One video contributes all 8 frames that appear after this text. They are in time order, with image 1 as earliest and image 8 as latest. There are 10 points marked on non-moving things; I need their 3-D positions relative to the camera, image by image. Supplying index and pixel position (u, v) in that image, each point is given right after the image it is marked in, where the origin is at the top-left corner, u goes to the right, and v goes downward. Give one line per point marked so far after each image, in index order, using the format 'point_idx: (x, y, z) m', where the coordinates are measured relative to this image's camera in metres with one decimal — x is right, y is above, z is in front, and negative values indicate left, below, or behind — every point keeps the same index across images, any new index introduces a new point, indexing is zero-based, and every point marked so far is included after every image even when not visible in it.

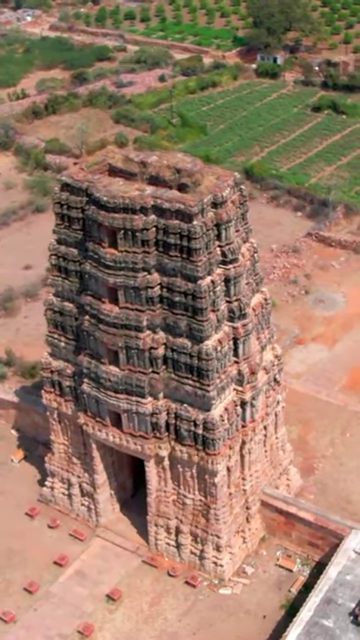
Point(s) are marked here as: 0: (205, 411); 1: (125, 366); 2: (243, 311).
0: (+0.5, -2.0, +19.5) m
1: (-1.2, -1.0, +19.8) m
2: (+1.4, +0.2, +19.3) m
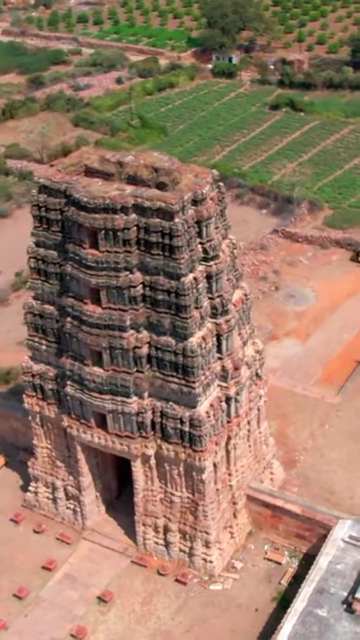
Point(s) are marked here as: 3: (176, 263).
0: (+0.2, -2.0, +19.6) m
1: (-1.6, -1.0, +19.8) m
2: (+1.0, +0.3, +19.4) m
3: (-0.1, +1.2, +18.2) m
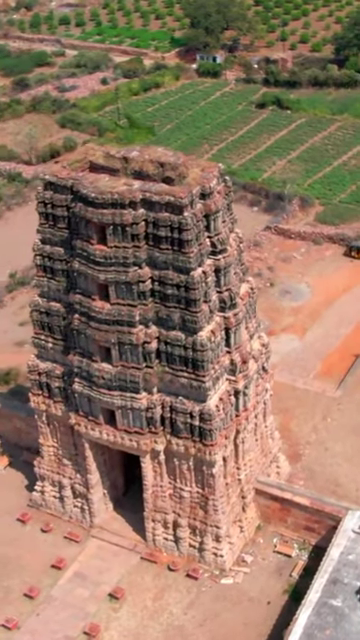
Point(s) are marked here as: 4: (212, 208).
0: (+0.5, -1.8, +19.6) m
1: (-1.4, -0.9, +19.8) m
2: (+1.2, +0.4, +19.5) m
3: (+0.1, +1.3, +18.2) m
4: (+0.7, +2.4, +18.4) m
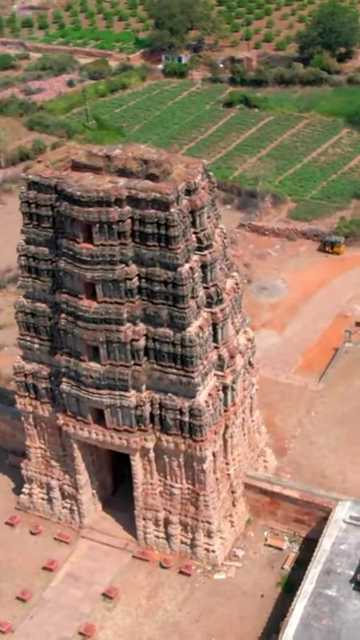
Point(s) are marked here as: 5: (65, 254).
0: (+0.2, -1.8, +19.6) m
1: (-1.7, -0.9, +19.8) m
2: (+0.9, +0.5, +19.5) m
3: (-0.1, +1.4, +18.3) m
4: (+0.4, +2.4, +18.5) m
5: (-2.5, +1.4, +19.1) m
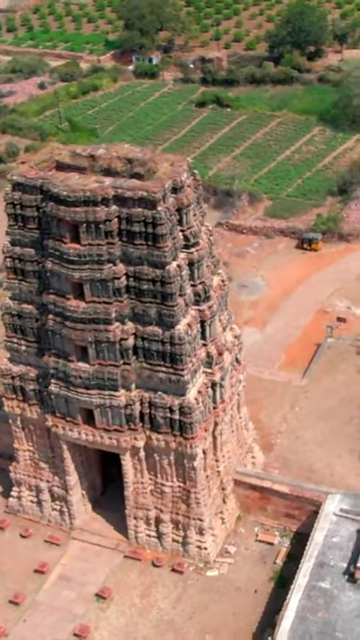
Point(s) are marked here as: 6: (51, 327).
0: (0.0, -1.7, +19.7) m
1: (-1.9, -0.9, +19.7) m
2: (+0.6, +0.6, +19.6) m
3: (-0.4, +1.4, +18.3) m
4: (+0.1, +2.5, +18.5) m
5: (-2.8, +1.4, +19.1) m
6: (-2.9, -0.2, +19.8) m
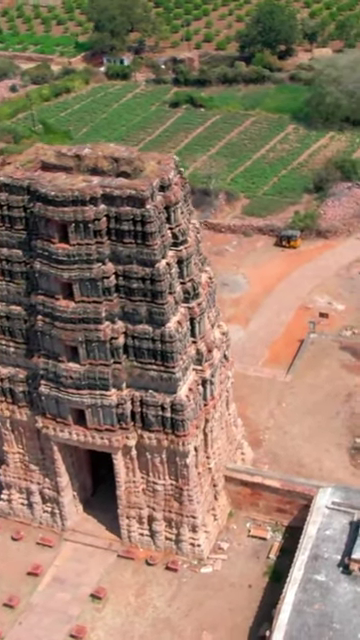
0: (-0.2, -1.7, +19.7) m
1: (-2.1, -0.9, +19.7) m
2: (+0.4, +0.7, +19.6) m
3: (-0.6, +1.5, +18.3) m
4: (-0.2, +2.5, +18.6) m
5: (-3.0, +1.4, +19.0) m
6: (-3.1, -0.2, +19.7) m
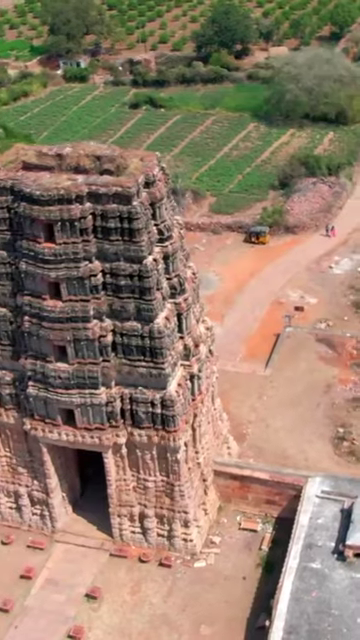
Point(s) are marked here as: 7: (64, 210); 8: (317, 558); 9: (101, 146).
0: (-0.4, -1.6, +19.8) m
1: (-2.4, -0.9, +19.7) m
2: (+0.1, +0.8, +19.7) m
3: (-0.9, +1.5, +18.4) m
4: (-0.5, +2.6, +18.6) m
5: (-3.3, +1.4, +19.0) m
6: (-3.4, -0.2, +19.6) m
7: (-2.4, +2.3, +18.1) m
8: (+3.0, -5.3, +19.5) m
9: (-1.7, +3.8, +19.4) m
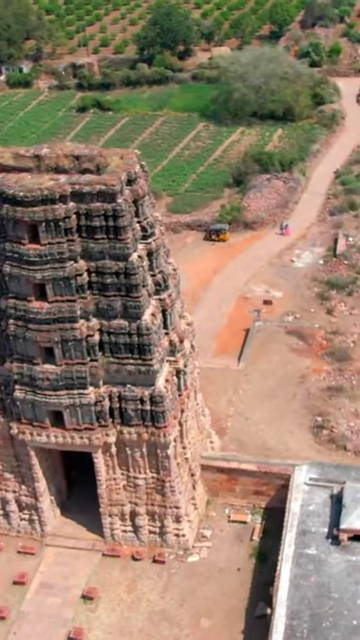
0: (-0.7, -1.5, +19.8) m
1: (-2.6, -0.9, +19.6) m
2: (-0.3, +0.9, +19.8) m
3: (-1.2, +1.6, +18.4) m
4: (-0.9, +2.7, +18.7) m
5: (-3.7, +1.3, +18.8) m
6: (-3.7, -0.3, +19.5) m
7: (-2.7, +2.2, +18.0) m
8: (+3.0, -5.0, +19.8) m
9: (-2.2, +3.8, +19.4) m
